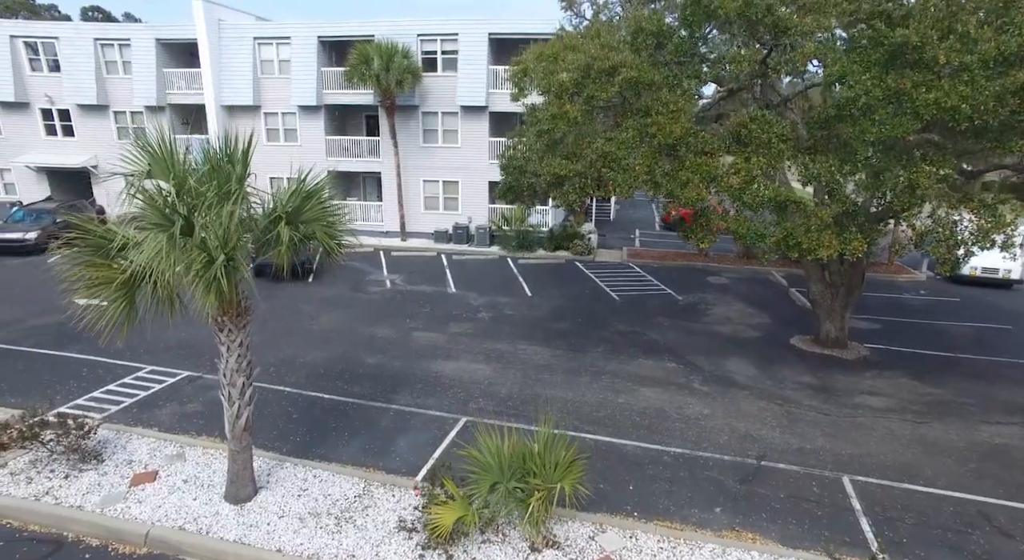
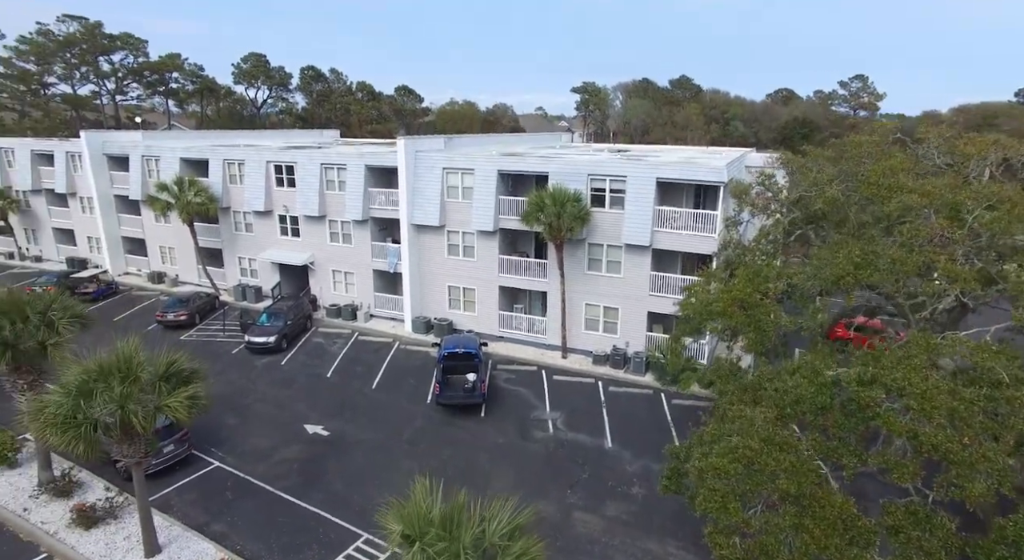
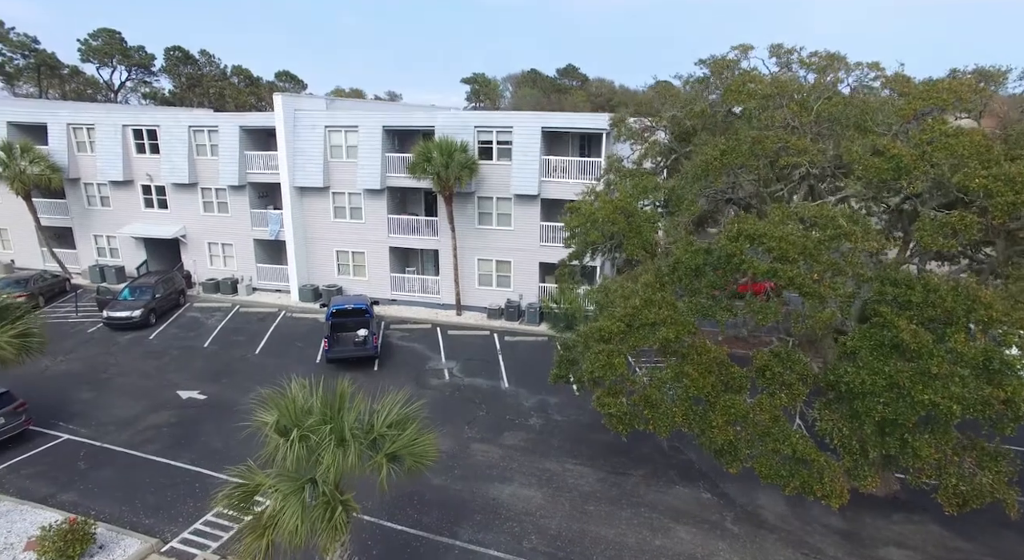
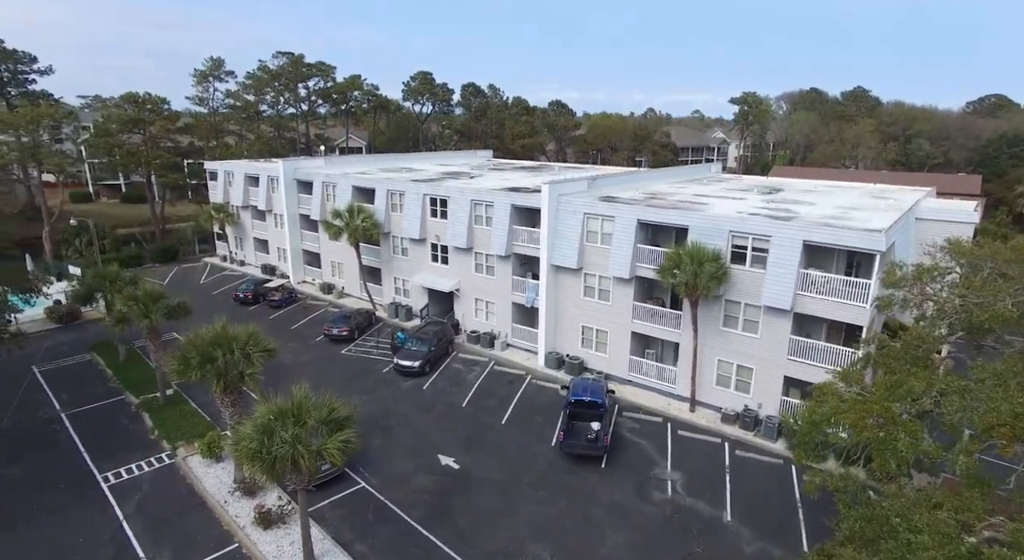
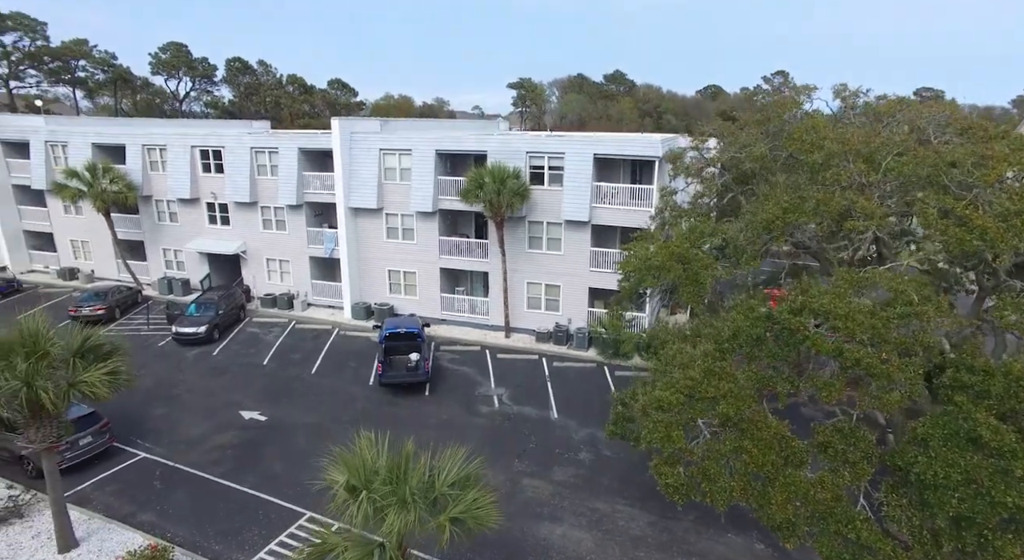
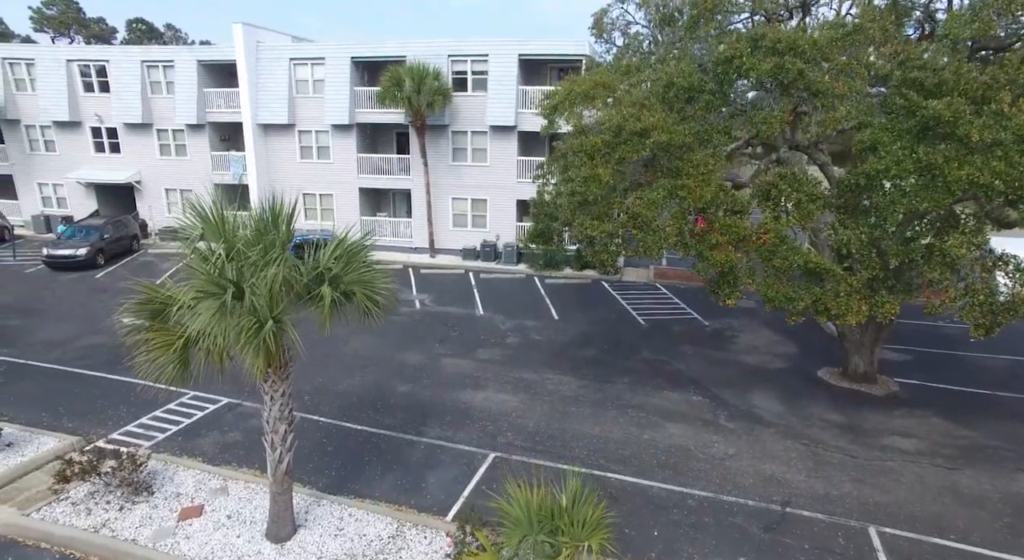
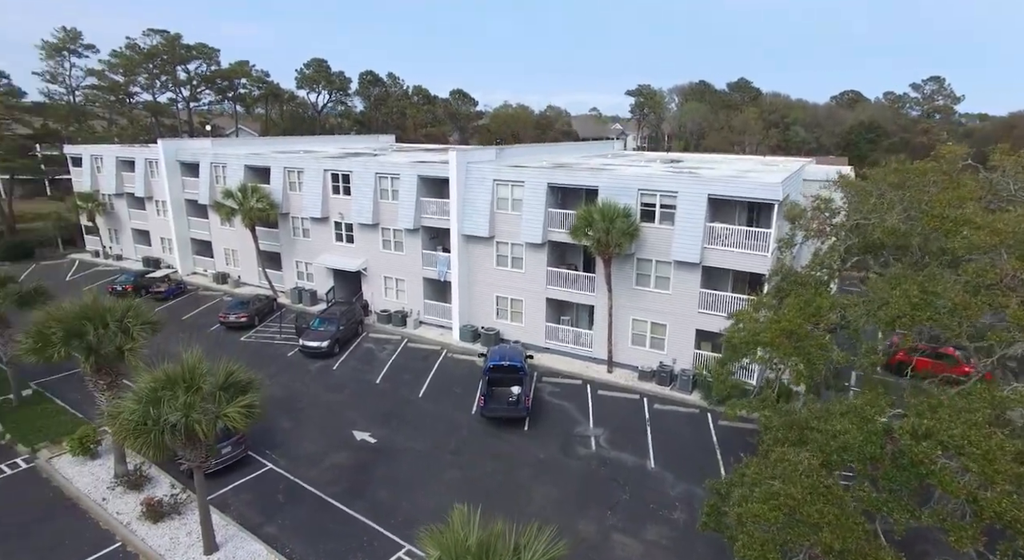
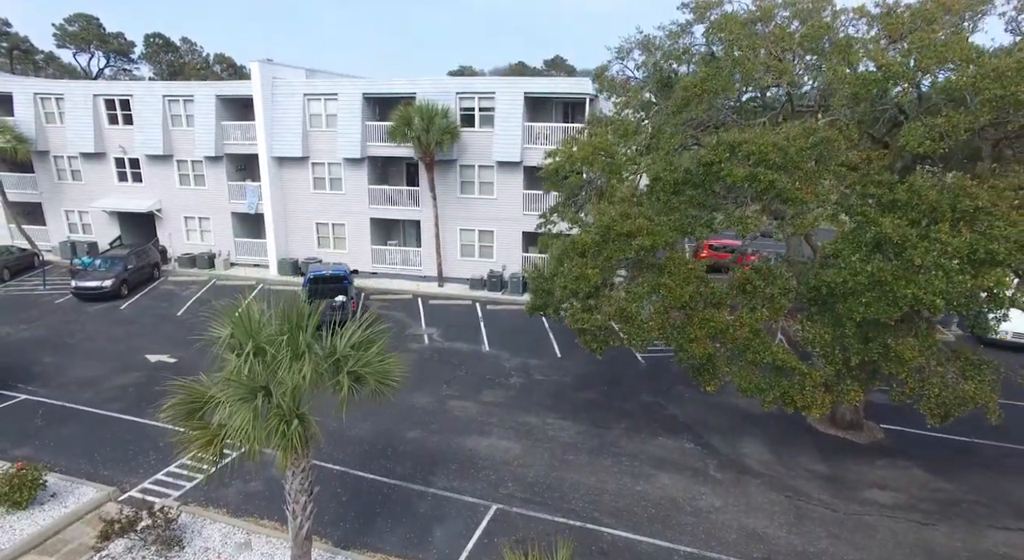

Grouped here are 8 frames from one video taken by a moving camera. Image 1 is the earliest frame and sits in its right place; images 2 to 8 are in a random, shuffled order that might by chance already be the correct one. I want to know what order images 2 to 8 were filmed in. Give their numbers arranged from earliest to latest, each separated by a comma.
6, 8, 3, 5, 2, 7, 4
